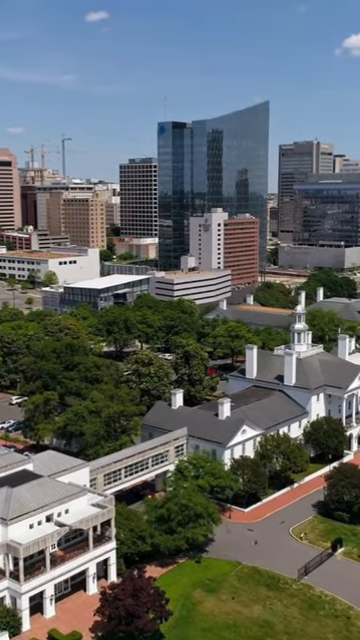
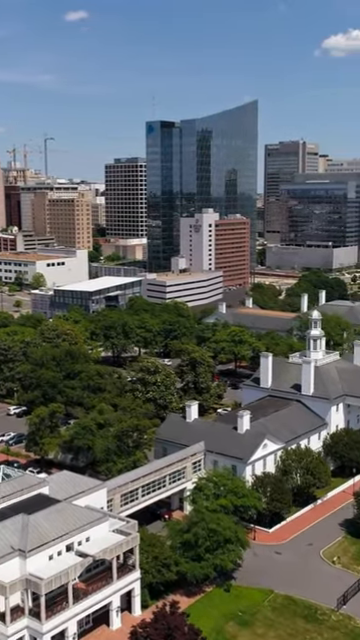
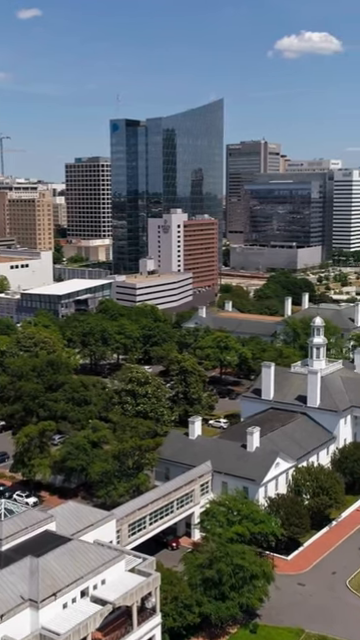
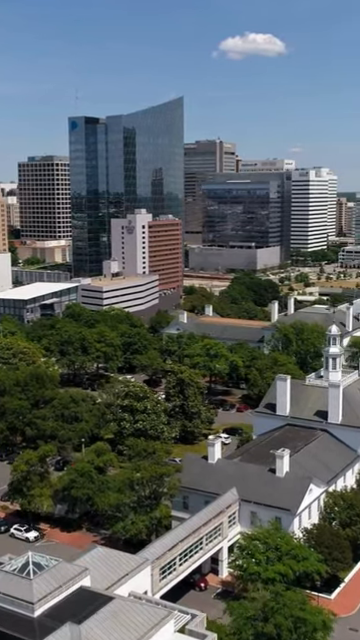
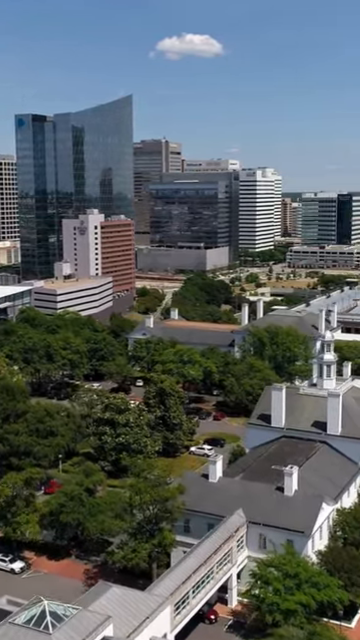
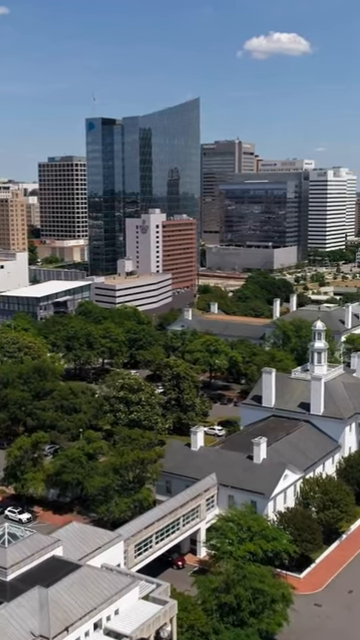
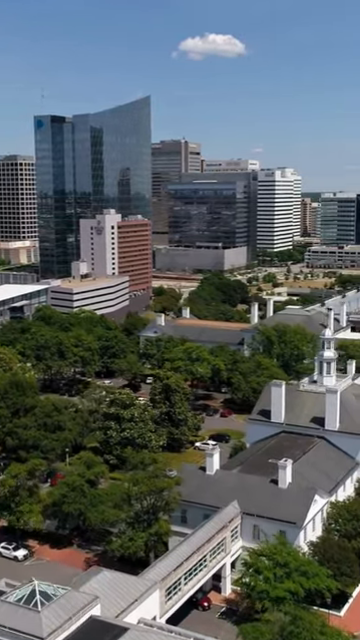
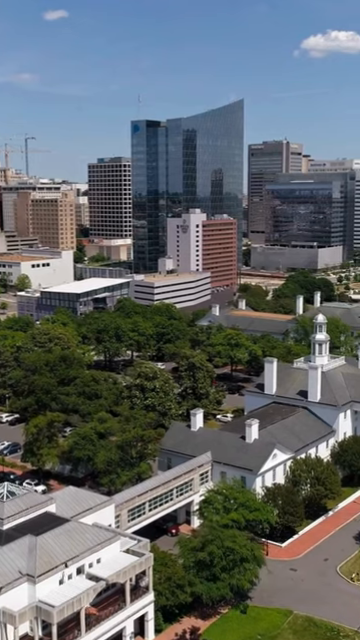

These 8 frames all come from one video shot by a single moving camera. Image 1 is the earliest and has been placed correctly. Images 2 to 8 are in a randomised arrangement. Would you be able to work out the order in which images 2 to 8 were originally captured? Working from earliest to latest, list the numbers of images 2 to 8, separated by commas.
2, 8, 3, 6, 4, 7, 5
